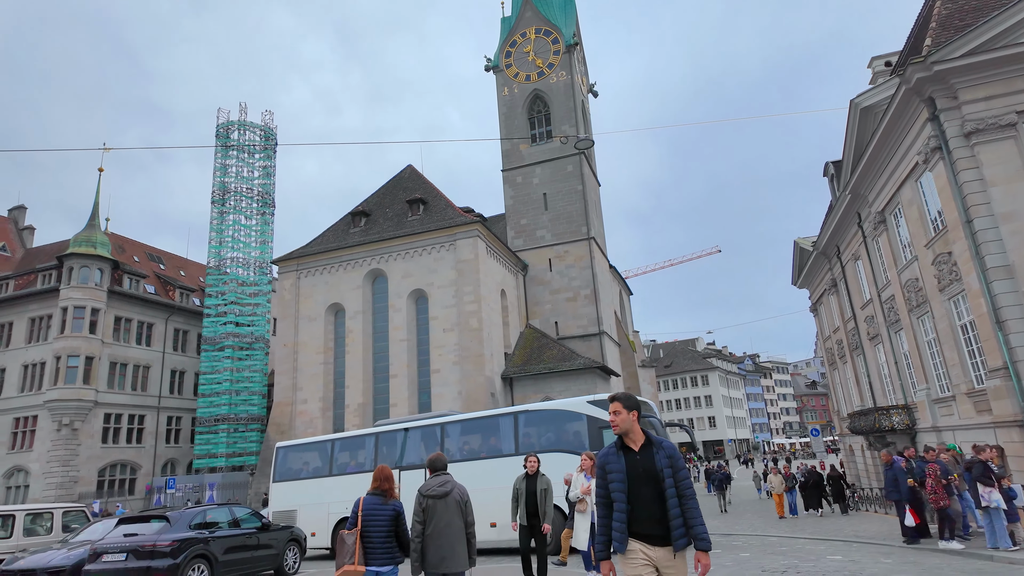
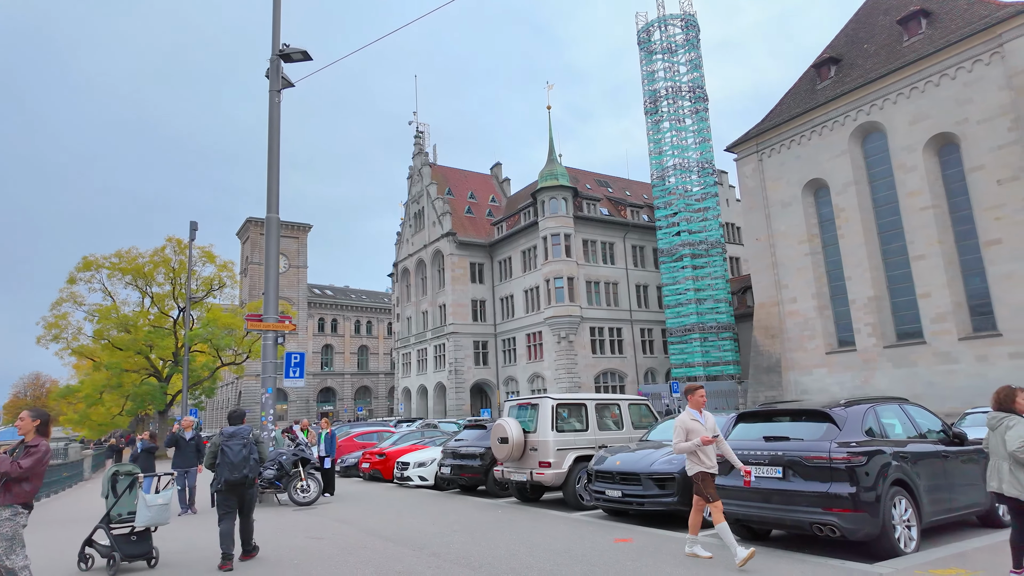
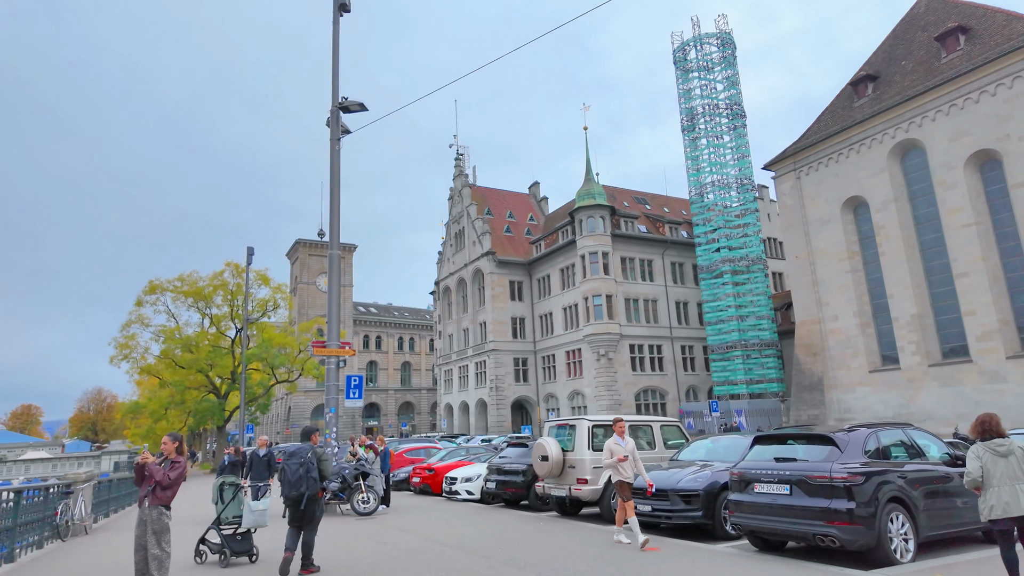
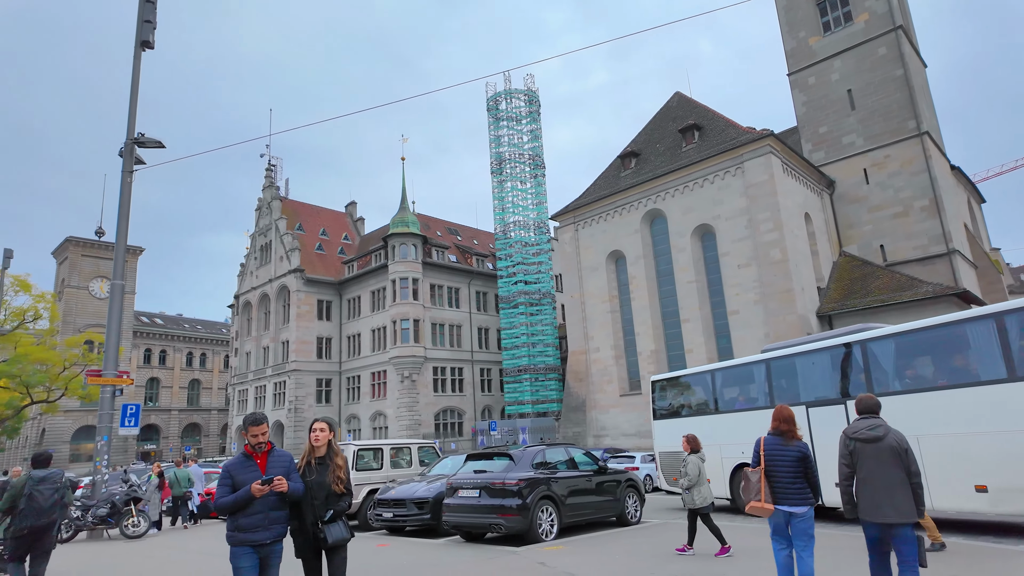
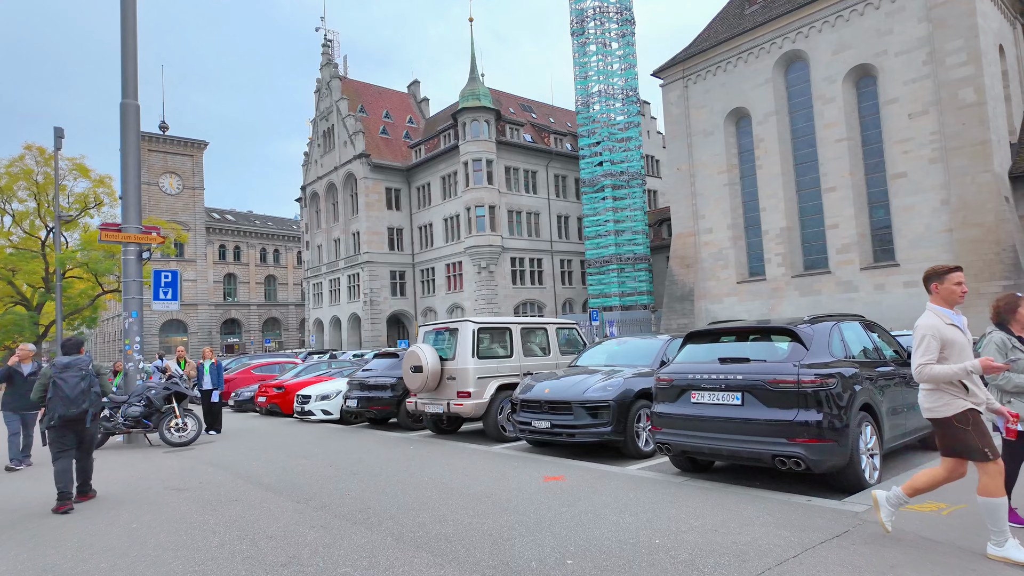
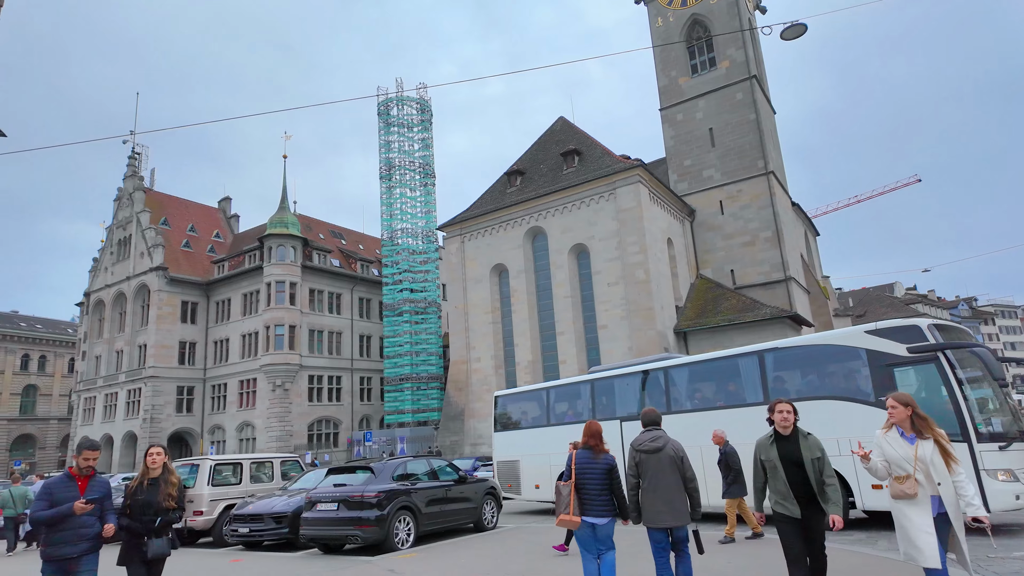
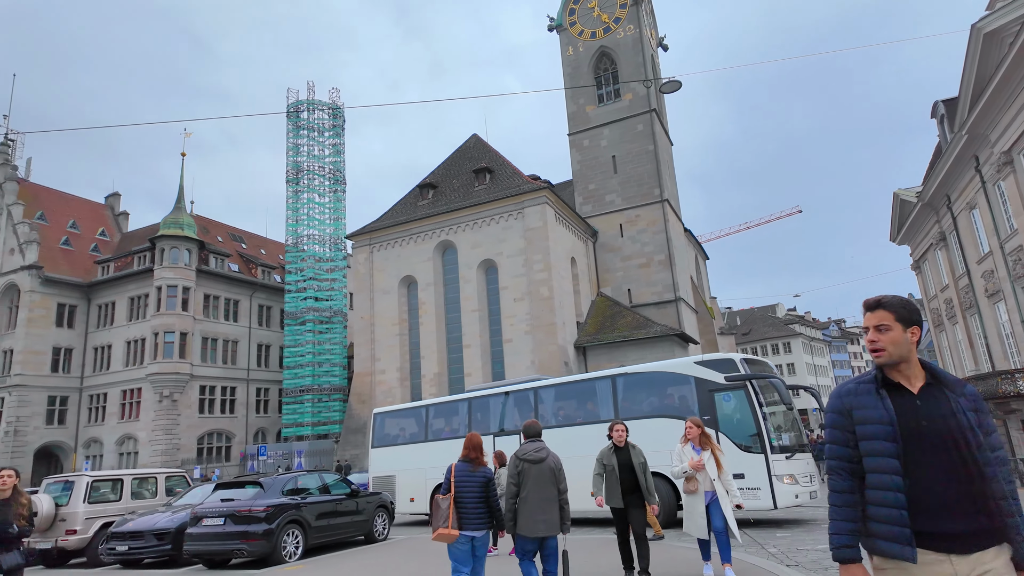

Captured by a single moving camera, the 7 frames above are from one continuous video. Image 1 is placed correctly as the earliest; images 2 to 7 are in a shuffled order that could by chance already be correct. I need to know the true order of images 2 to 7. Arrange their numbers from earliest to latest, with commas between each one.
7, 6, 4, 3, 2, 5
